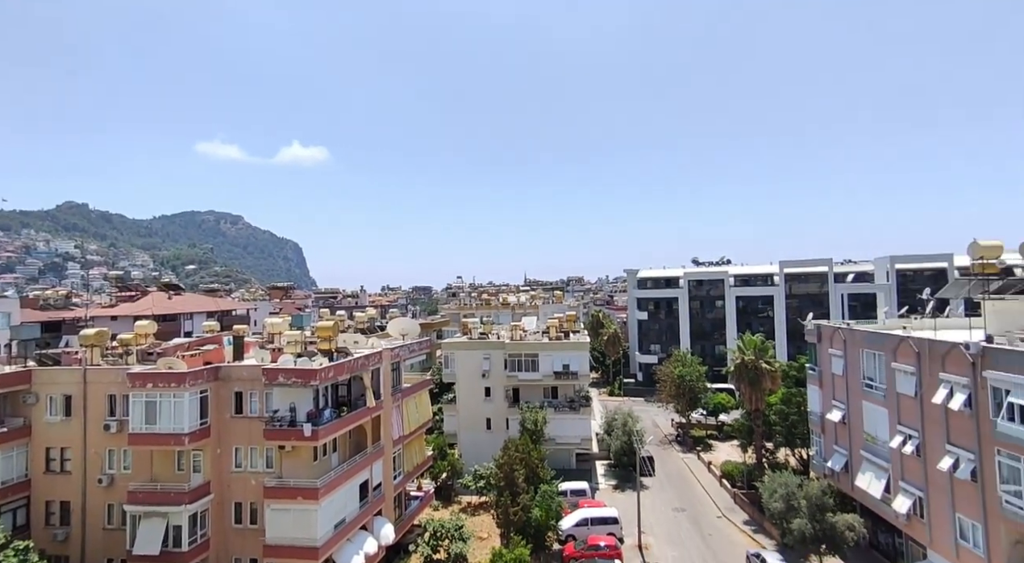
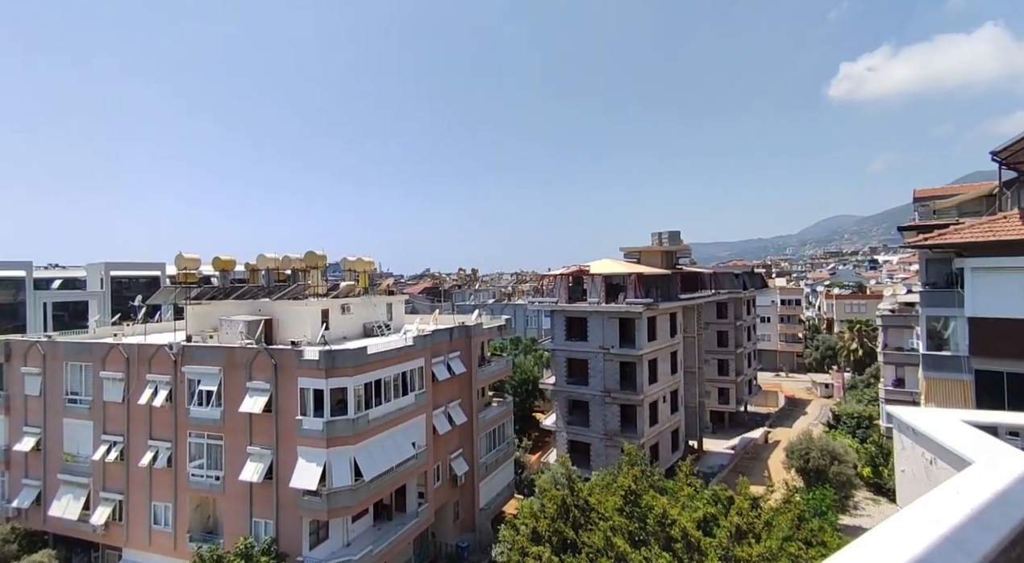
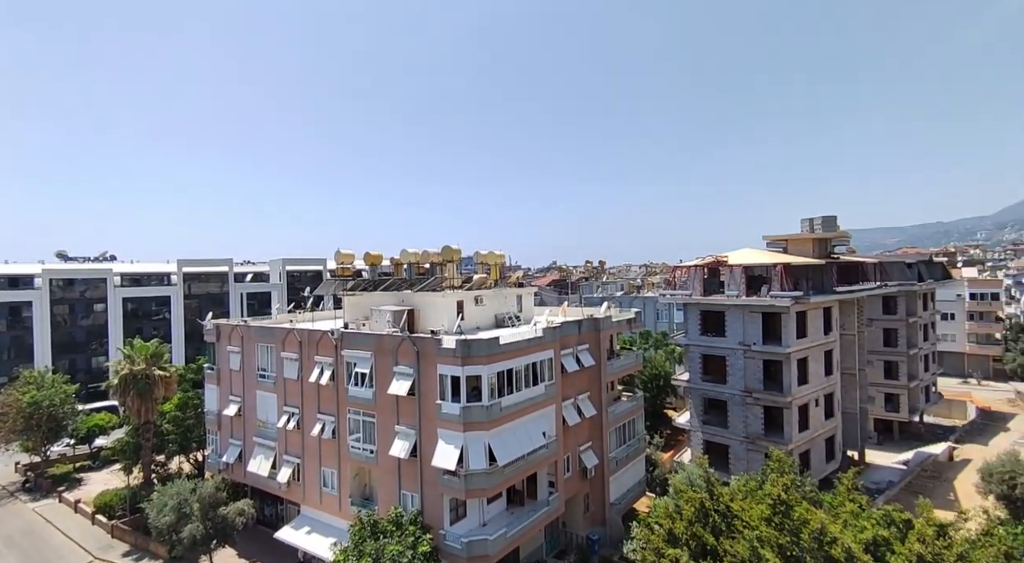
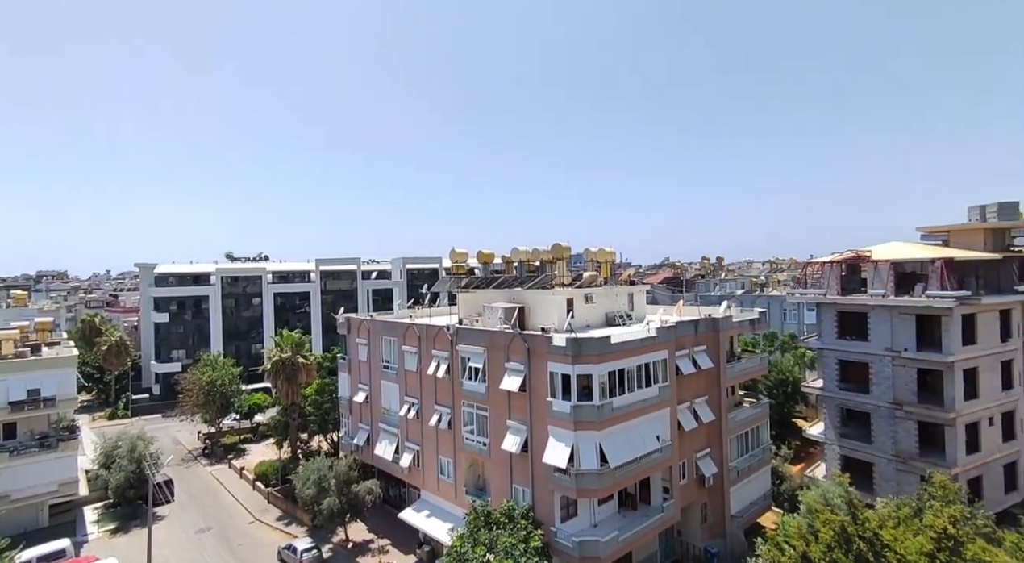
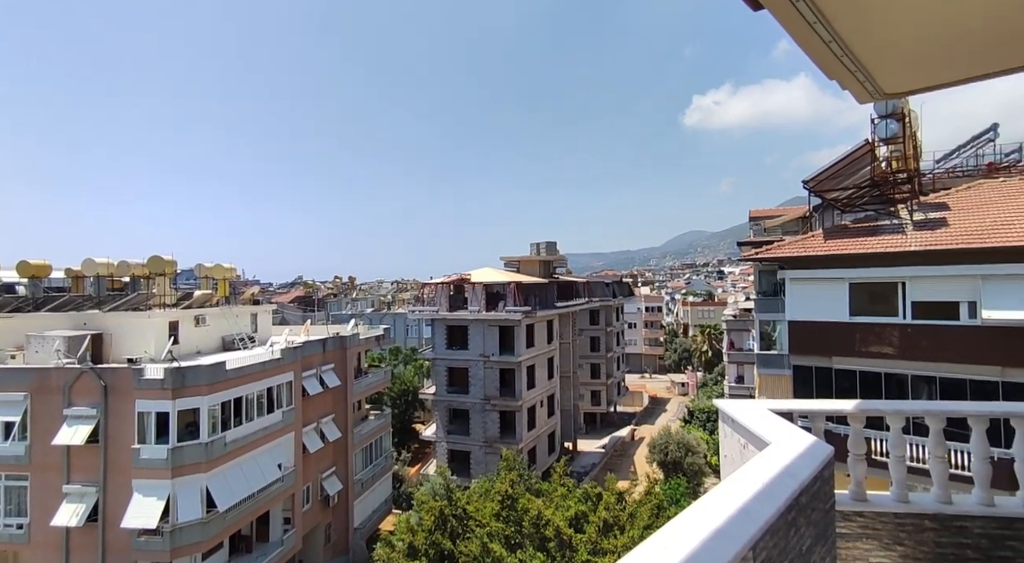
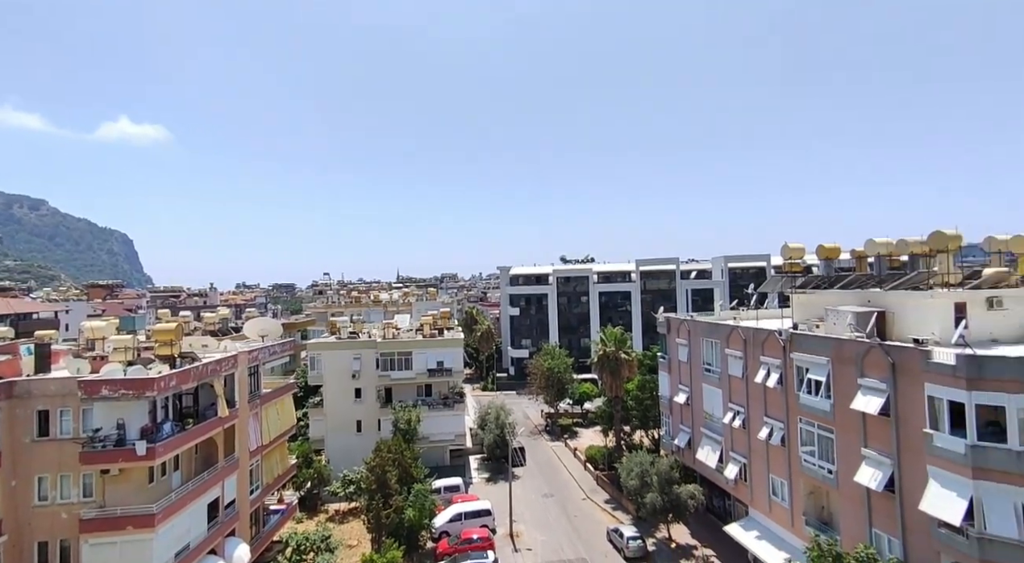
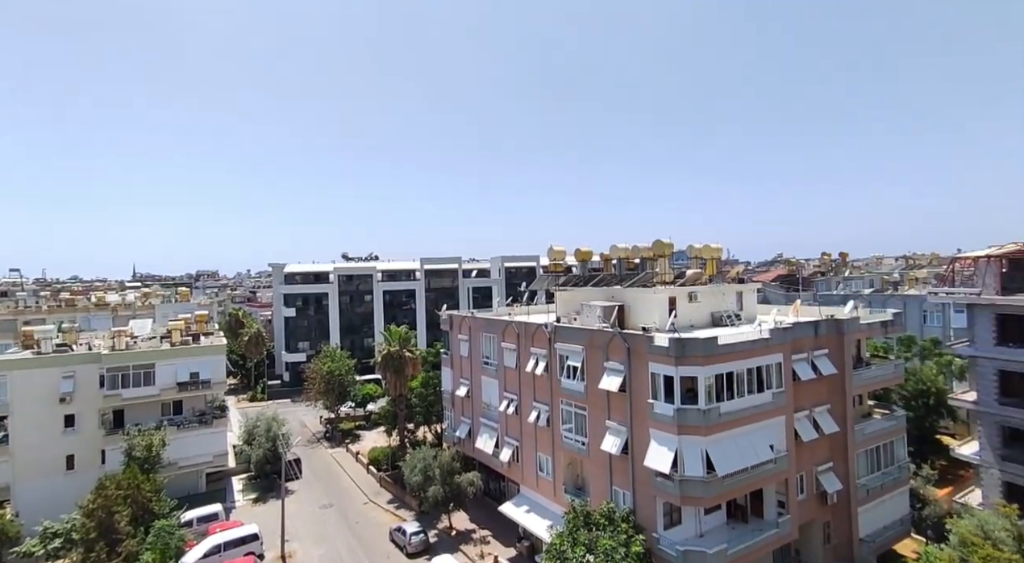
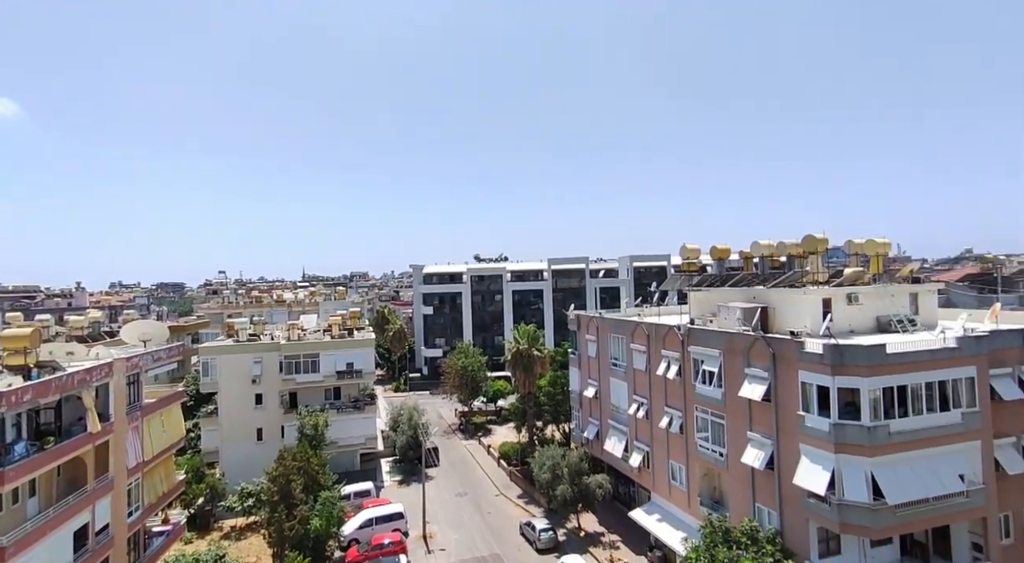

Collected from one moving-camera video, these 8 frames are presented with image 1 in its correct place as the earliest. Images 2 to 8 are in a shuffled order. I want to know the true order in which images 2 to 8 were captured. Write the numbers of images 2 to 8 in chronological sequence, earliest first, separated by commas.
6, 8, 7, 4, 3, 2, 5
